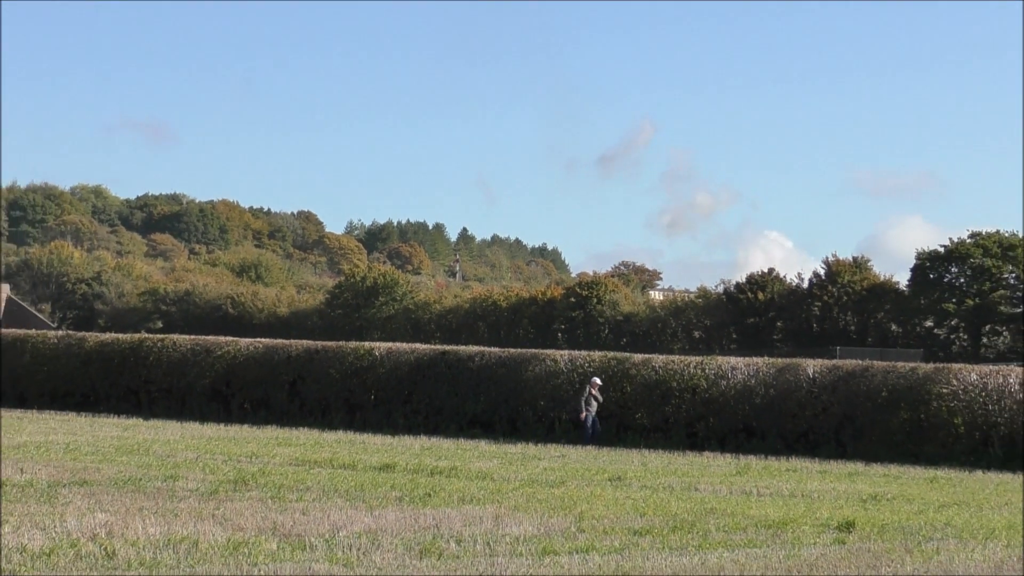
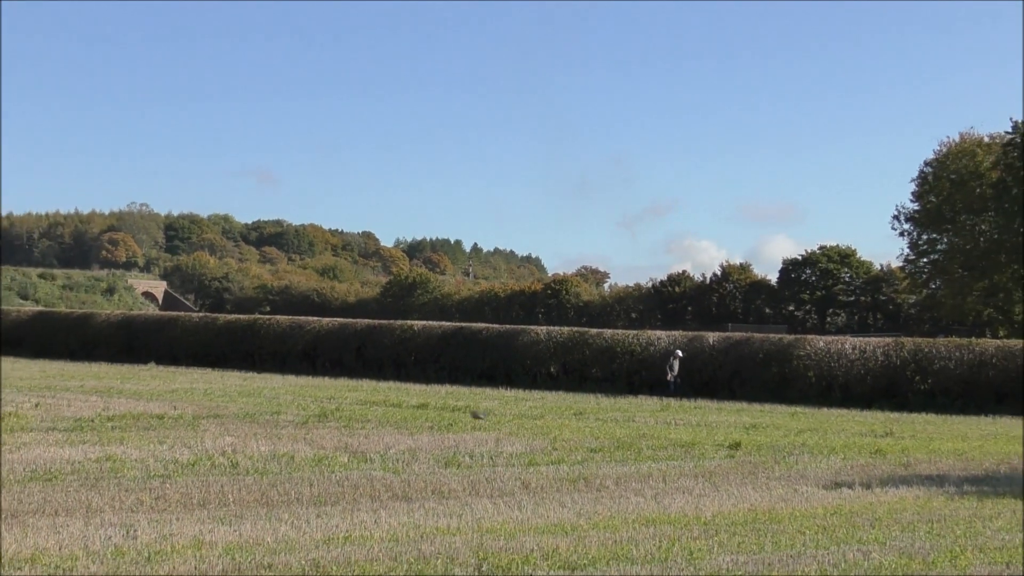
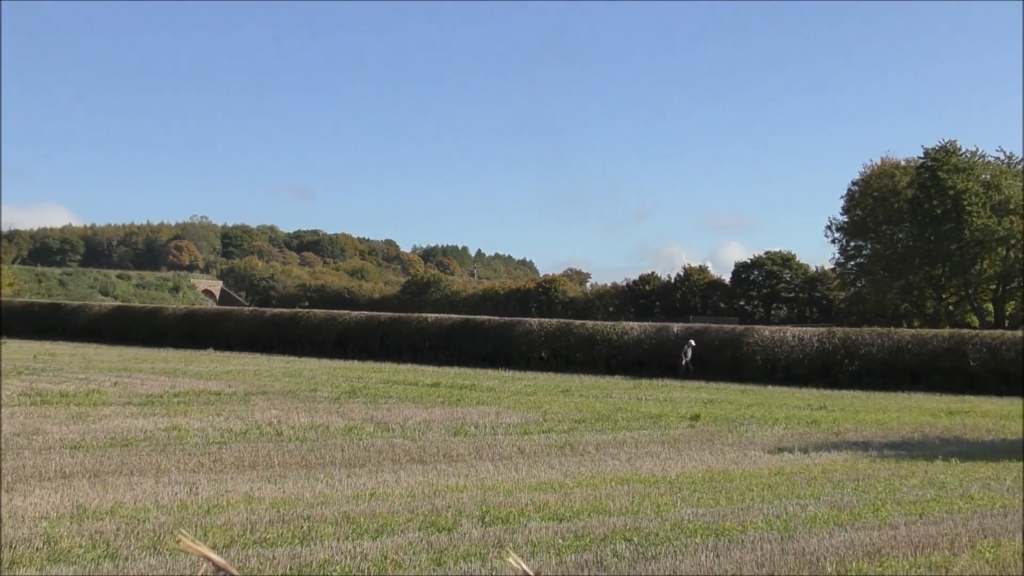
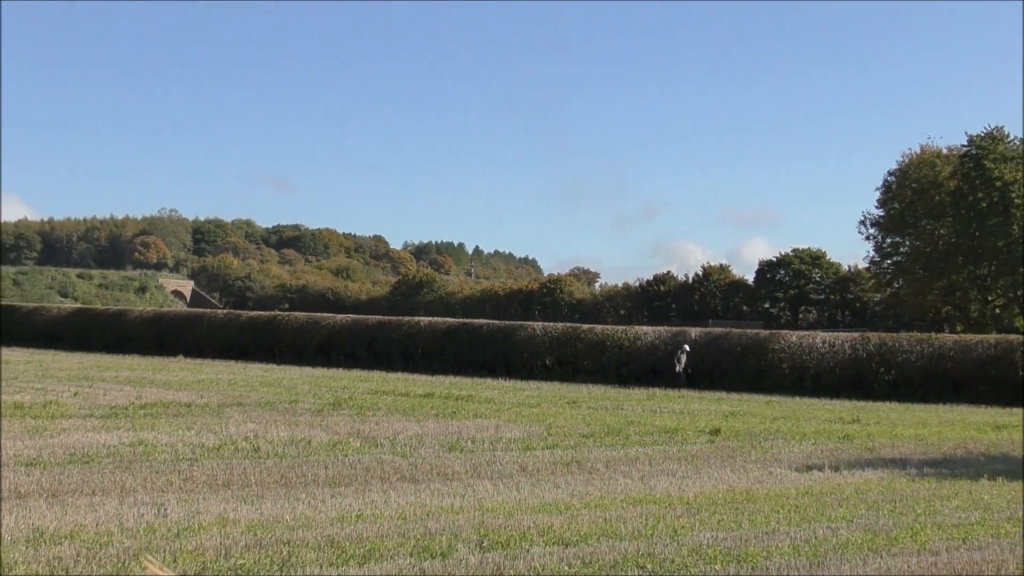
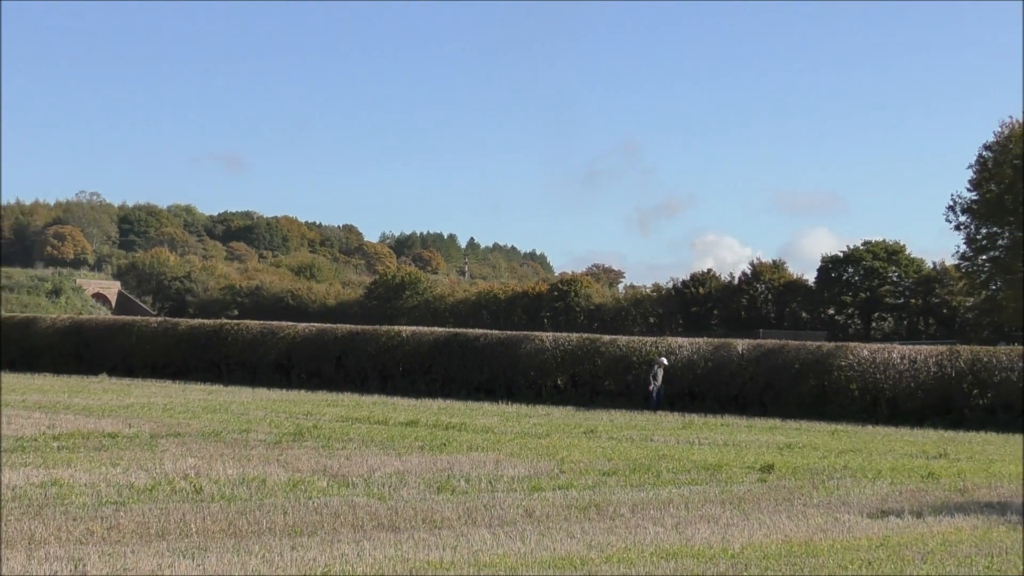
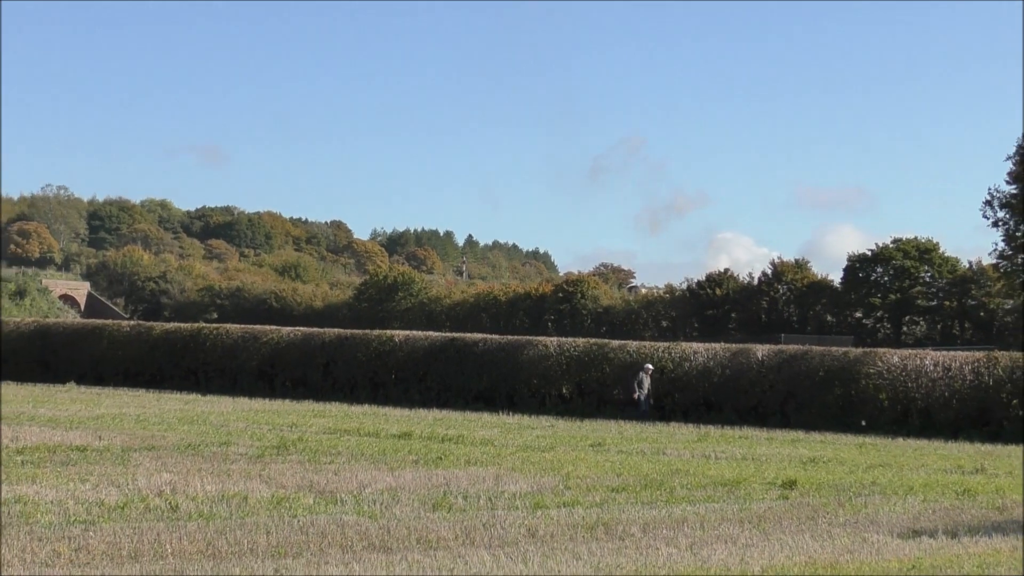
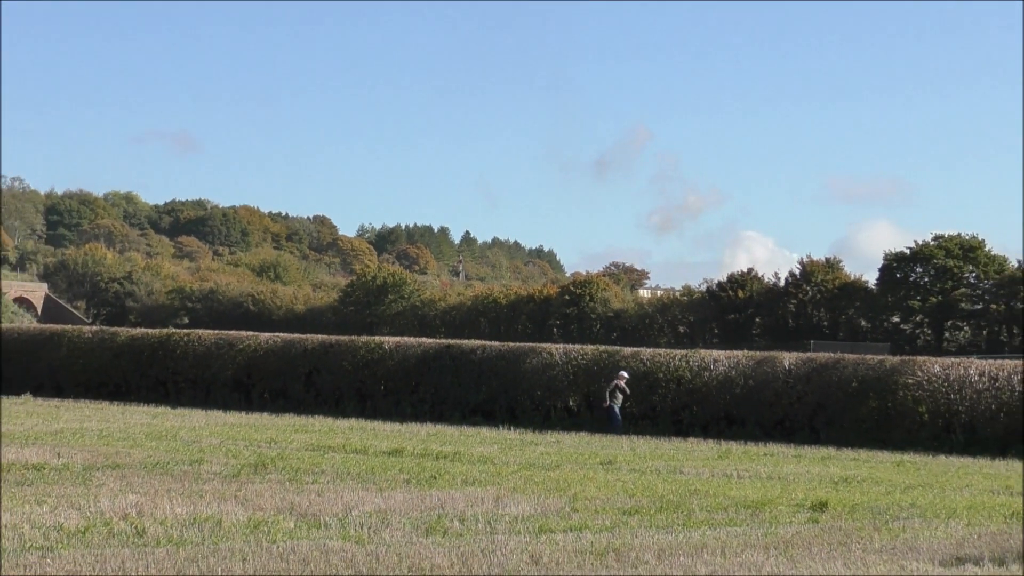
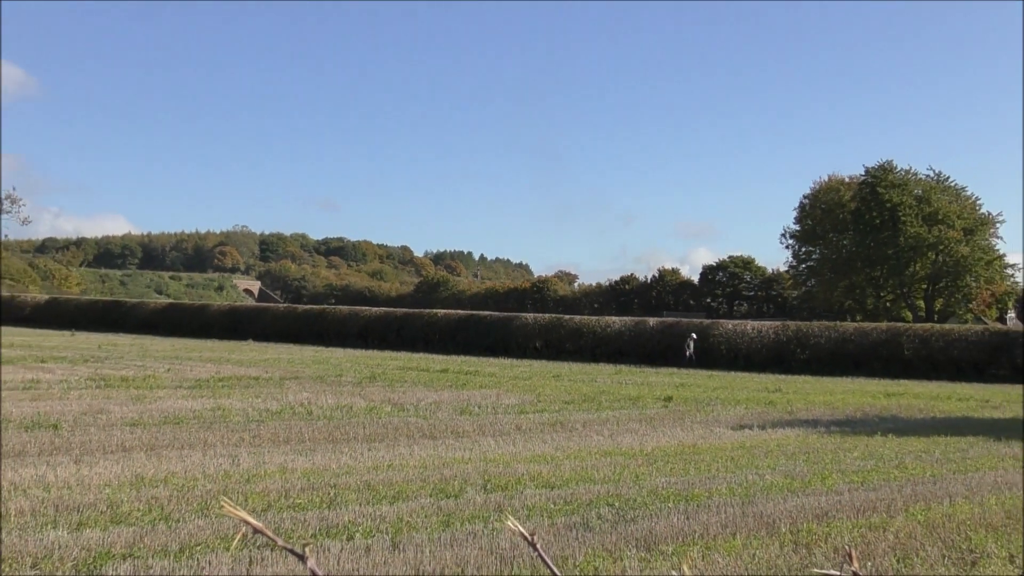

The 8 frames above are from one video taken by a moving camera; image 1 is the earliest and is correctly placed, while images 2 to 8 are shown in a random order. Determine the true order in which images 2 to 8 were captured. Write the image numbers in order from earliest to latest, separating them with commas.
7, 6, 5, 2, 4, 3, 8
